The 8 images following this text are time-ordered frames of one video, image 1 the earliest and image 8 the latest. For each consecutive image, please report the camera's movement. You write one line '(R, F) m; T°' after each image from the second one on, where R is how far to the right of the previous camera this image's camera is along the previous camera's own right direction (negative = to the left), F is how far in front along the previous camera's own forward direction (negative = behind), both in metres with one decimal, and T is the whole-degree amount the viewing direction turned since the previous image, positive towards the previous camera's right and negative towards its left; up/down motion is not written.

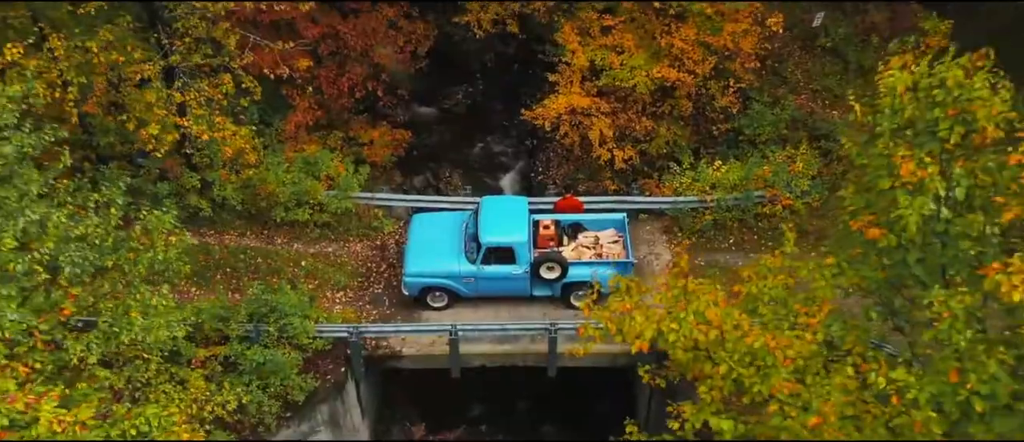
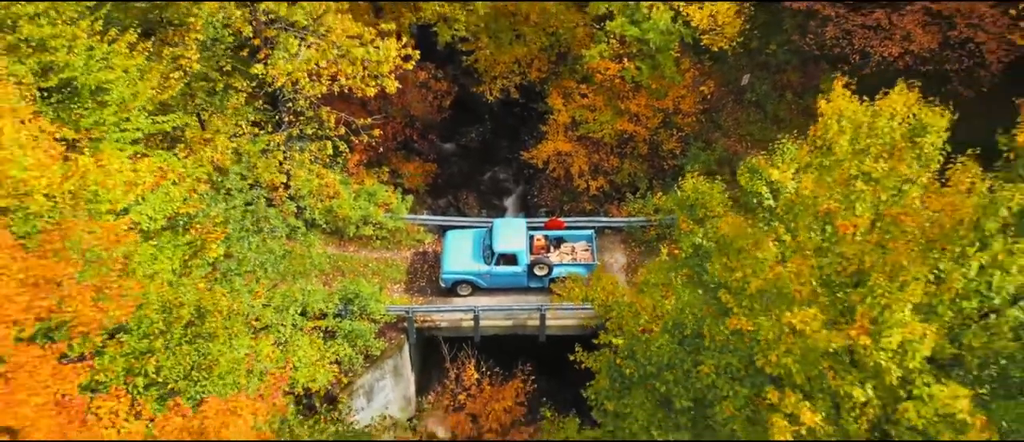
(-0.1, -6.1) m; 0°
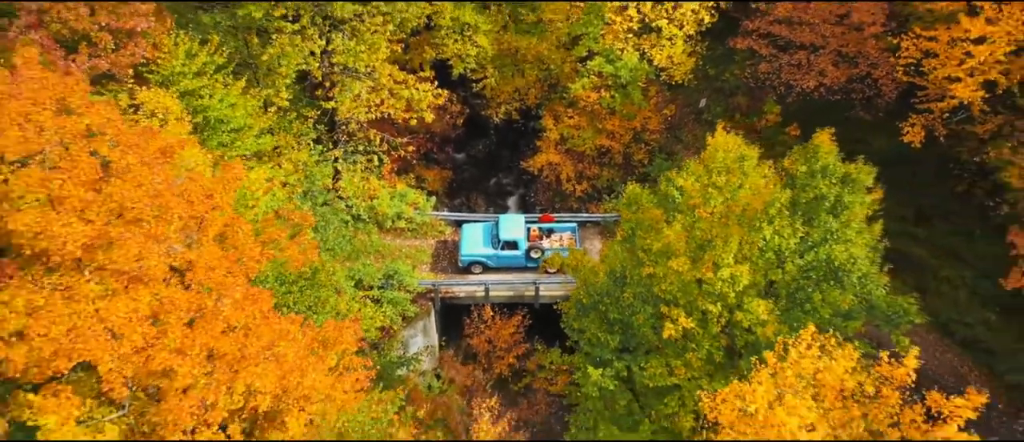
(-0.1, -5.8) m; 0°
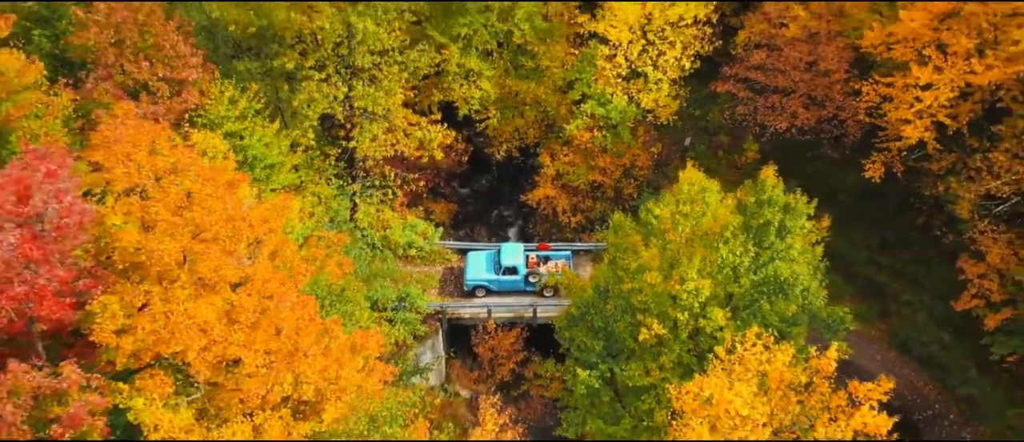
(0.0, -2.6) m; 0°
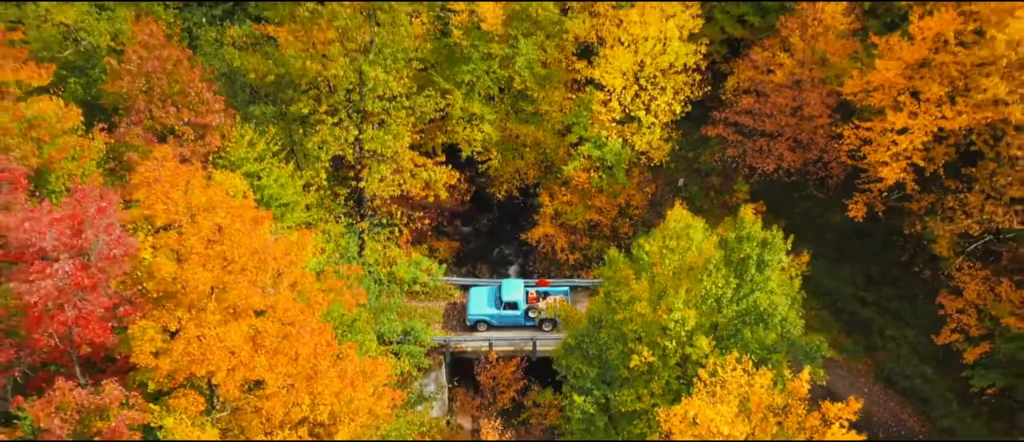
(0.0, -1.3) m; 0°
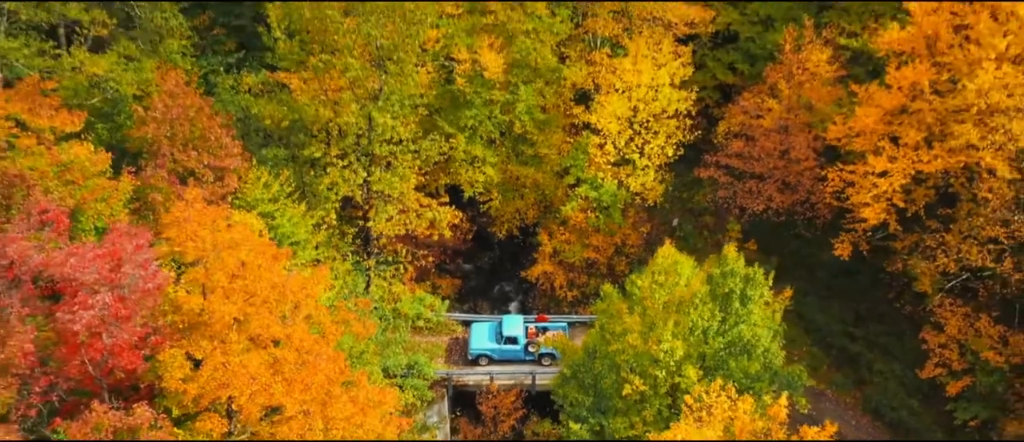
(0.0, -1.3) m; 0°
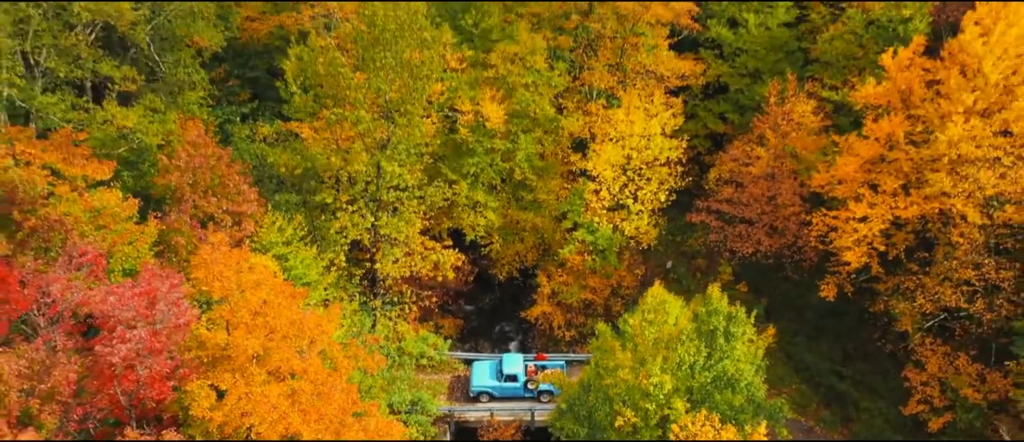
(0.0, -1.4) m; 0°
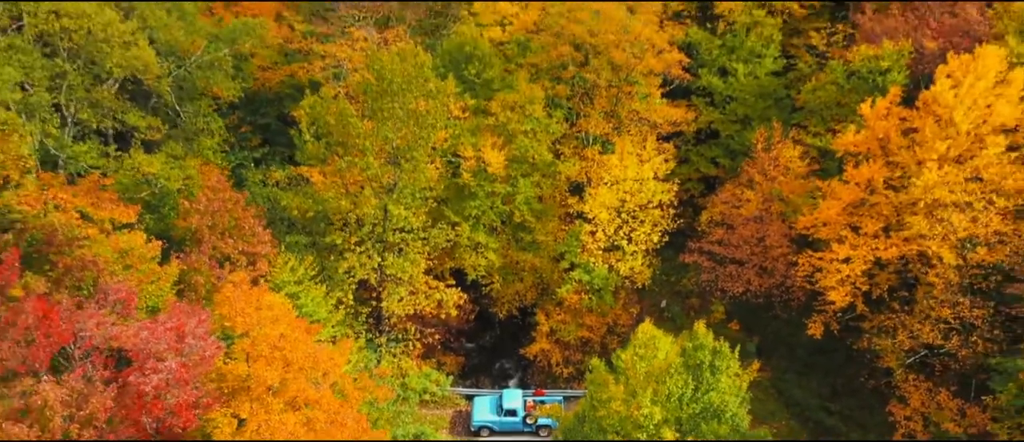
(0.0, -1.4) m; 0°
